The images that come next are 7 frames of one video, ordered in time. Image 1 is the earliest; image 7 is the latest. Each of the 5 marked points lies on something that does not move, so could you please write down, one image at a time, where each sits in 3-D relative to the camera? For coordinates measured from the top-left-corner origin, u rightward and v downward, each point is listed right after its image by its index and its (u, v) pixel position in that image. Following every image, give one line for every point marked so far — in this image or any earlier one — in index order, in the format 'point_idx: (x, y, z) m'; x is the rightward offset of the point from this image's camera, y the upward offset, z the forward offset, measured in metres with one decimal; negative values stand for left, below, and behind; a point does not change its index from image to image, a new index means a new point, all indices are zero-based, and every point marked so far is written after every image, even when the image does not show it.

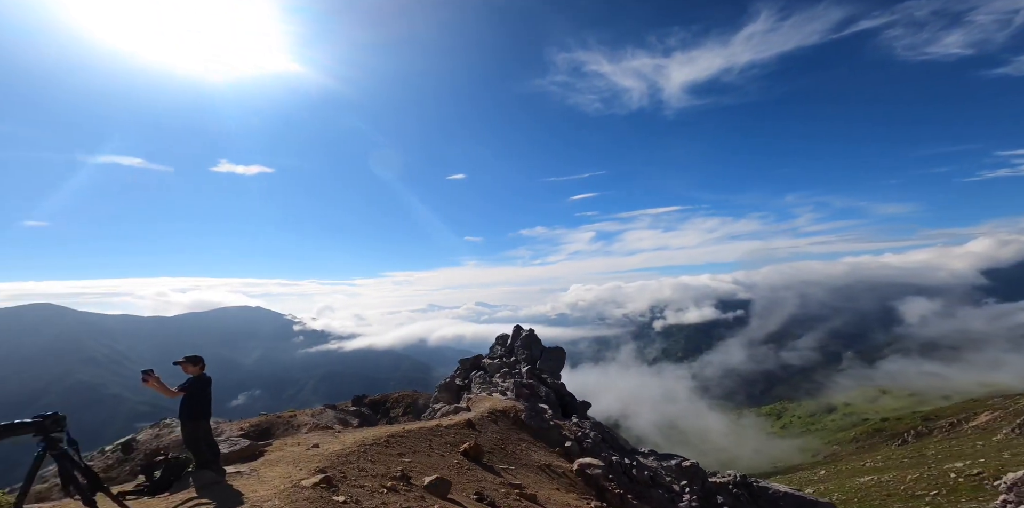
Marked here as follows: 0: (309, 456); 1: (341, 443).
0: (-4.6, -4.8, +10.2) m
1: (-4.3, -5.0, +11.2) m
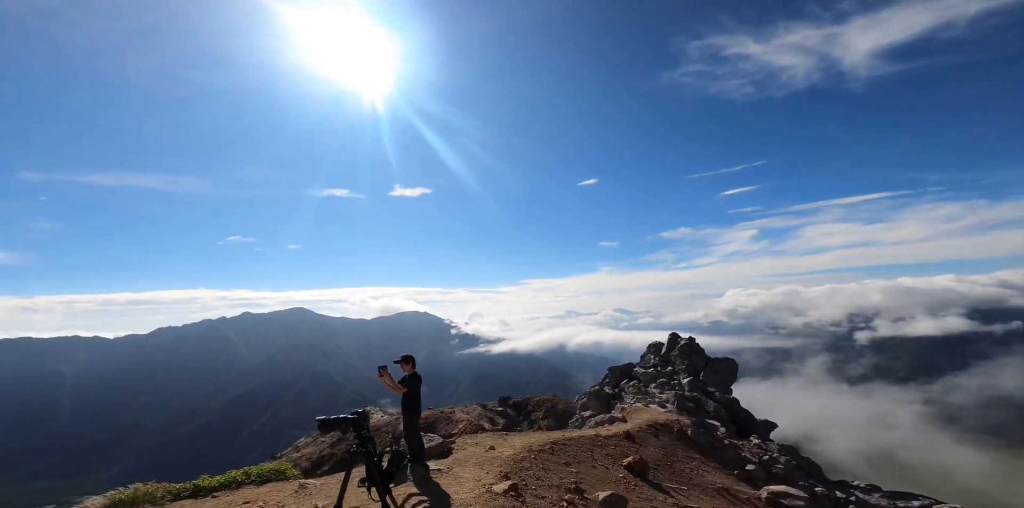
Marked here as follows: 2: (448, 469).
0: (-0.6, -5.2, +11.1) m
1: (0.0, -5.3, +12.0) m
2: (-1.6, -5.2, +10.5) m
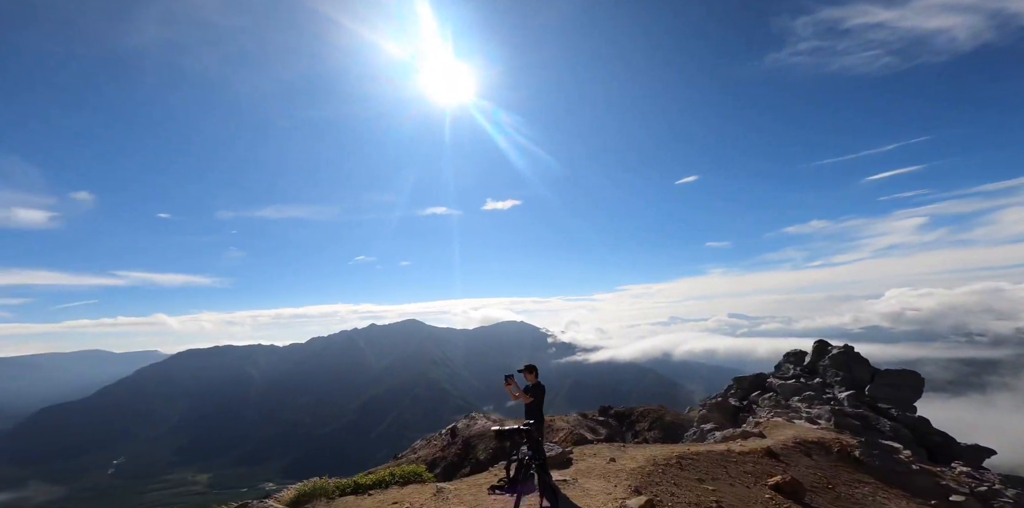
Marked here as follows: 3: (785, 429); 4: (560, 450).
0: (+2.6, -5.3, +10.6) m
1: (+3.4, -5.4, +11.4) m
2: (+1.5, -5.4, +10.3) m
3: (+8.8, -5.7, +14.1) m
4: (+1.4, -6.1, +13.4) m
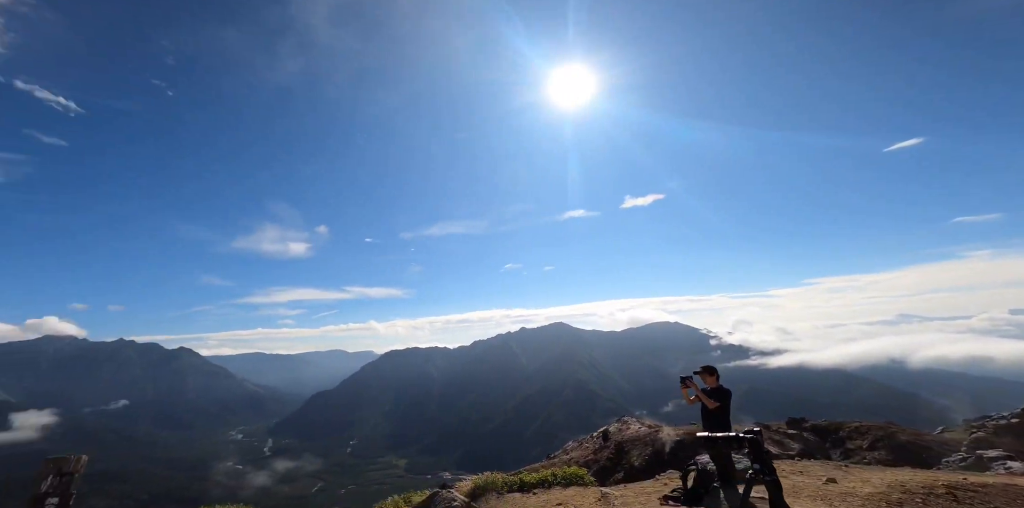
0: (+6.2, -4.5, +8.1) m
1: (+7.2, -4.6, +8.6) m
2: (+5.0, -4.7, +8.1) m
3: (+13.2, -4.6, +9.5) m
4: (+6.0, -5.4, +11.1) m
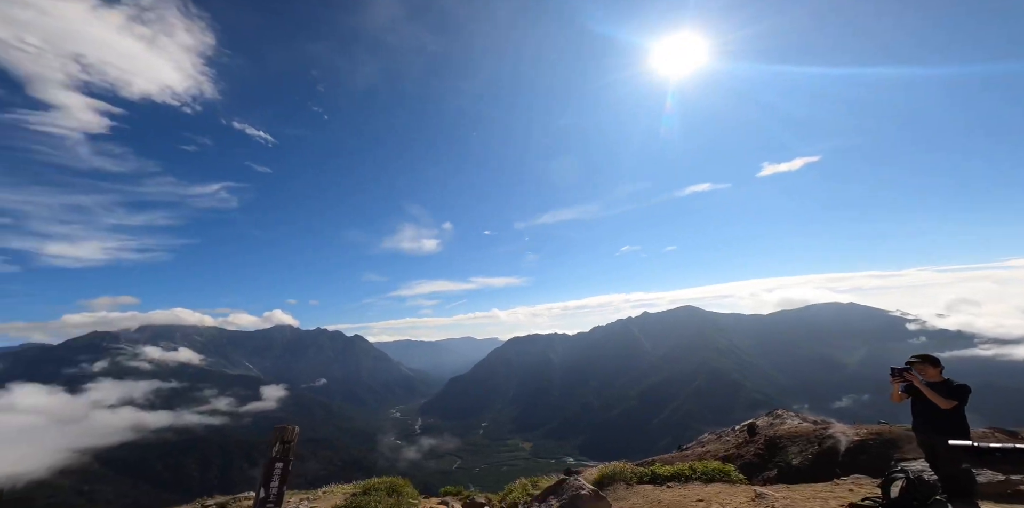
0: (+8.2, -3.4, +5.2) m
1: (+9.3, -3.4, +5.4) m
2: (+7.2, -3.6, +5.5) m
3: (+15.4, -3.0, +4.7) m
4: (+8.9, -4.2, +8.1) m
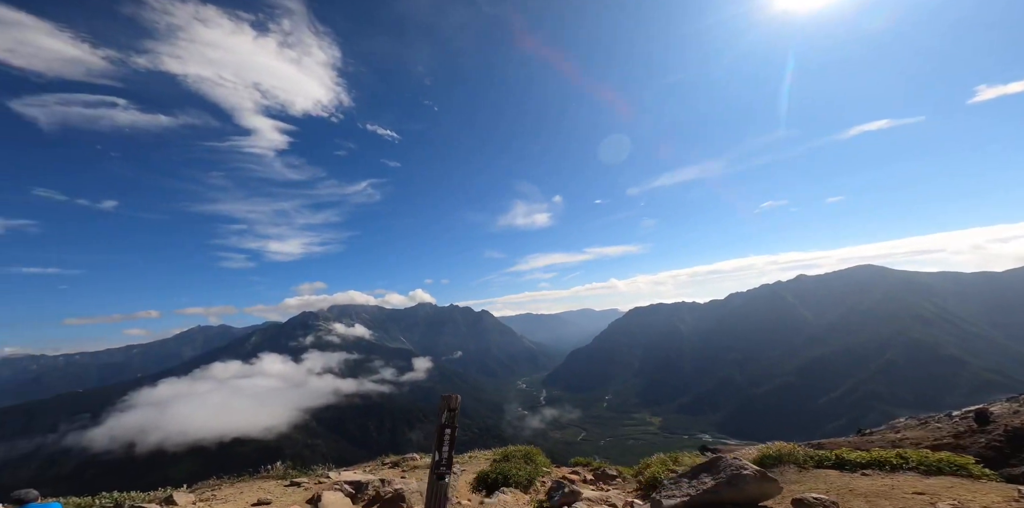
0: (+11.8, -2.7, +2.8) m
1: (+12.9, -2.6, +2.7) m
2: (+10.8, -2.9, +3.4) m
3: (+18.5, -2.0, +0.4) m
4: (+13.3, -3.2, +5.5) m
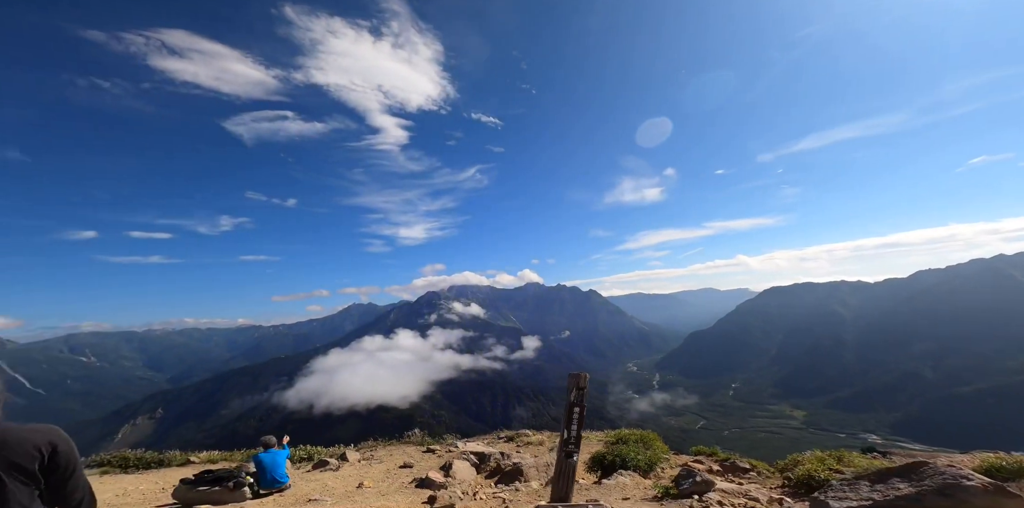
0: (+16.4, -2.3, -0.7) m
1: (+17.4, -2.2, -1.0) m
2: (+15.6, -2.5, +0.2) m
3: (+22.3, -1.6, -4.6) m
4: (+18.5, -2.7, +1.6) m
